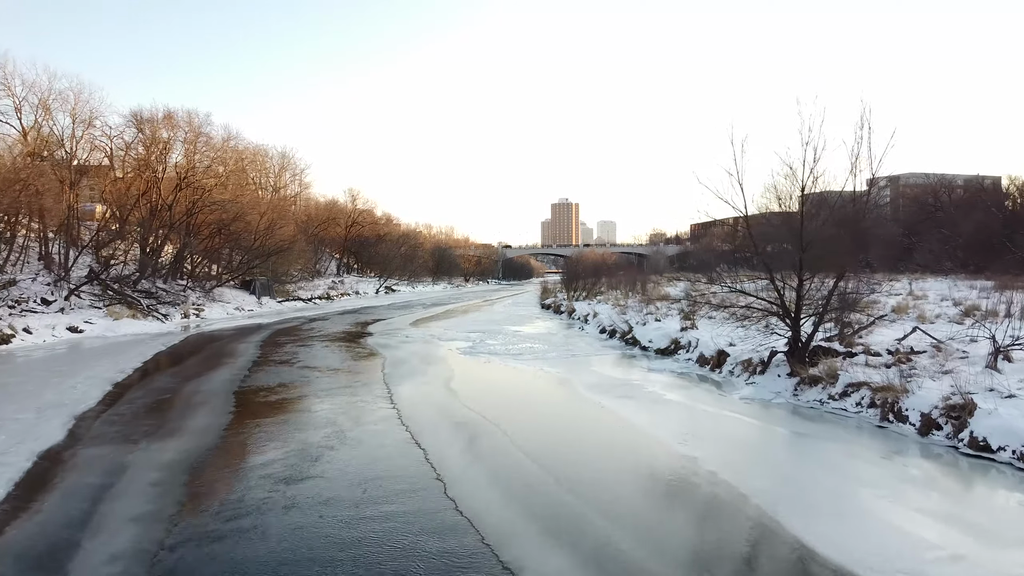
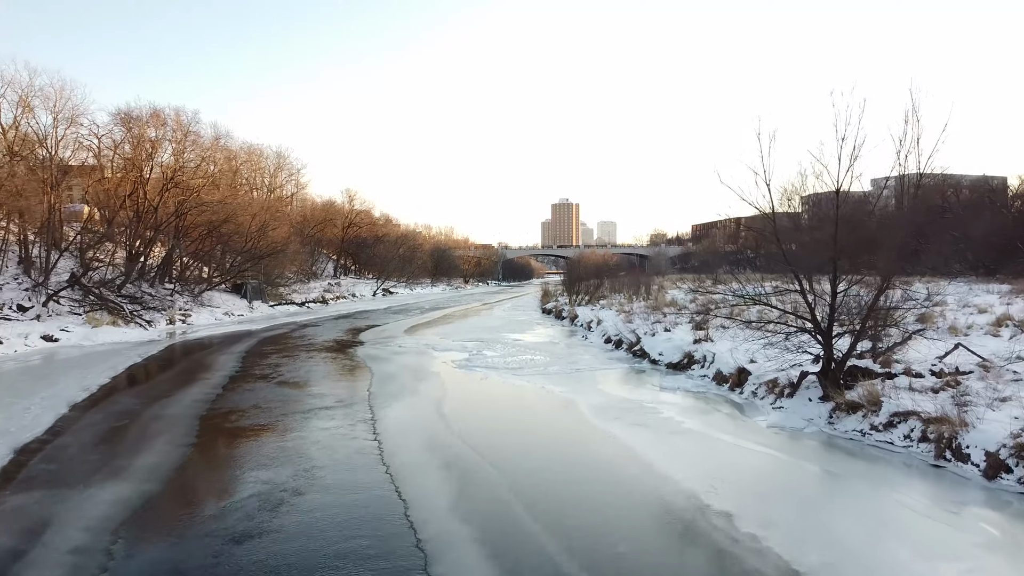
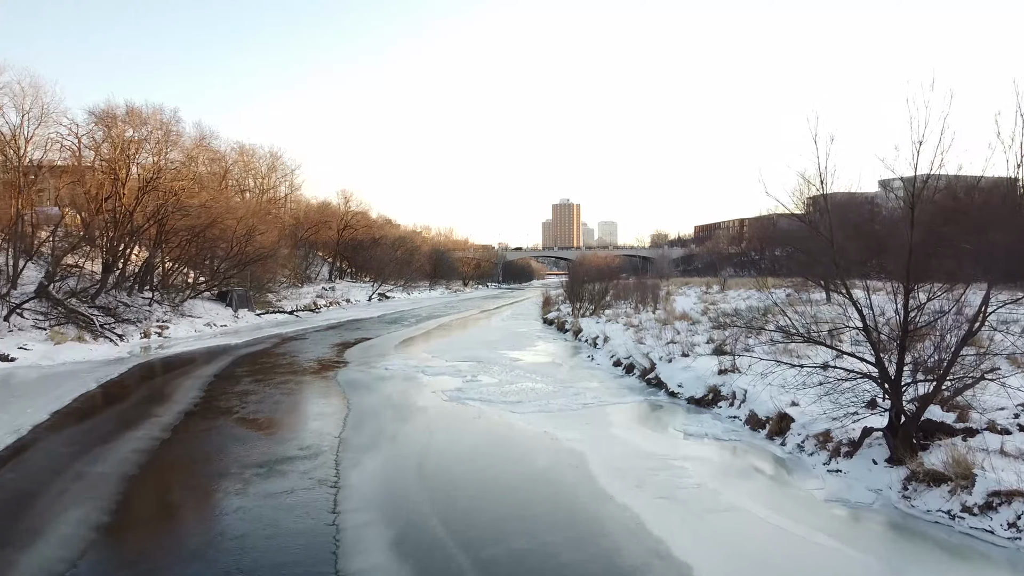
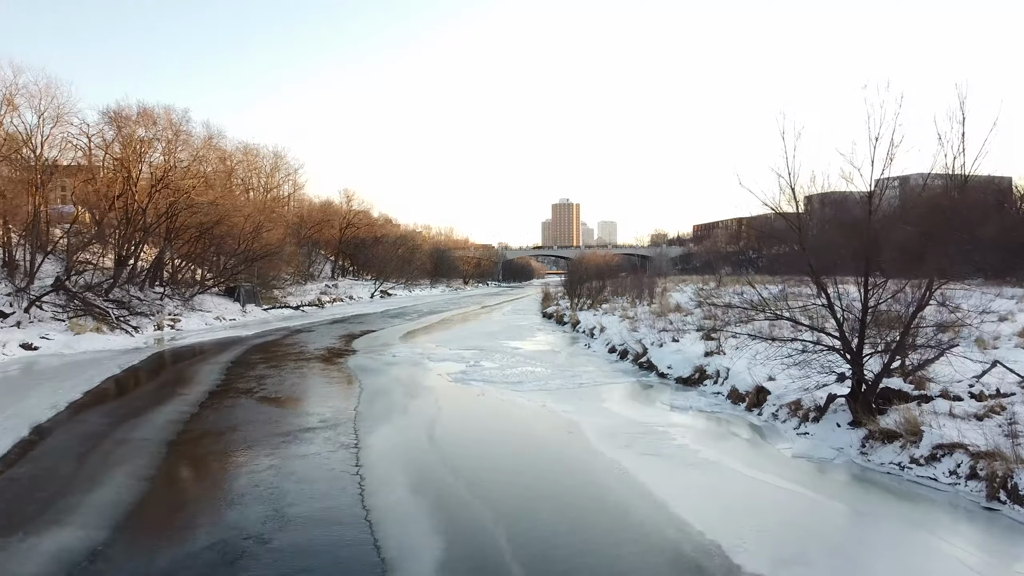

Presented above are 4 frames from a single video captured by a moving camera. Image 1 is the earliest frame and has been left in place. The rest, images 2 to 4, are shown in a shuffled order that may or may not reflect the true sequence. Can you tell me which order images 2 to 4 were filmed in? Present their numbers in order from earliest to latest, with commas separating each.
2, 4, 3
